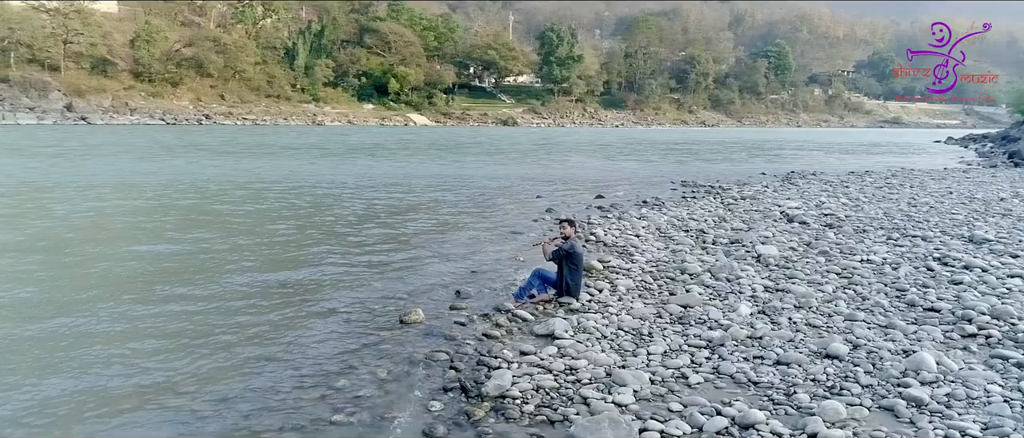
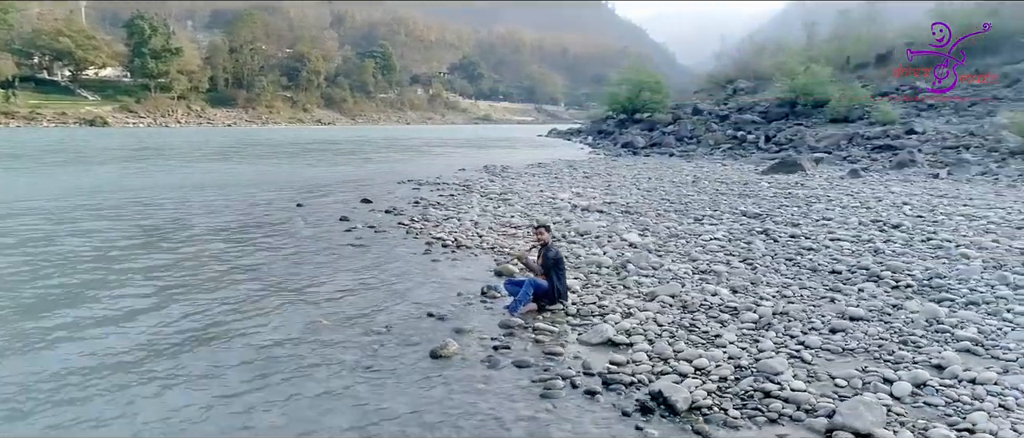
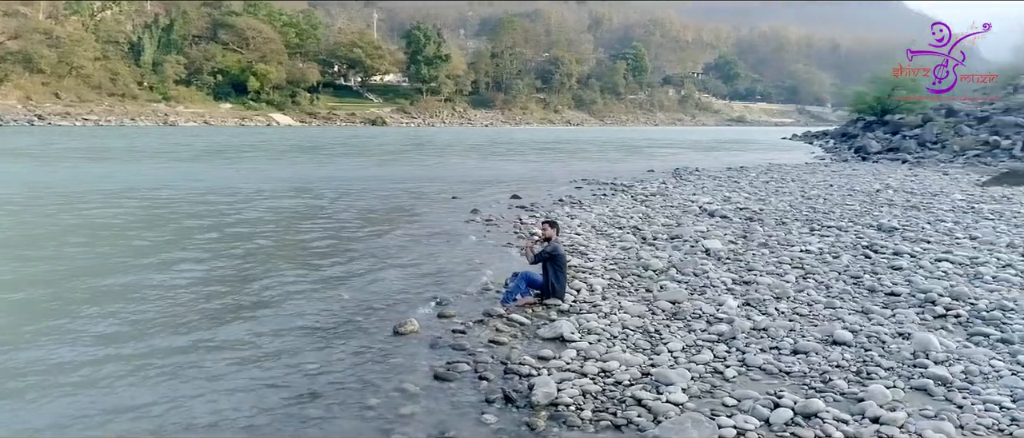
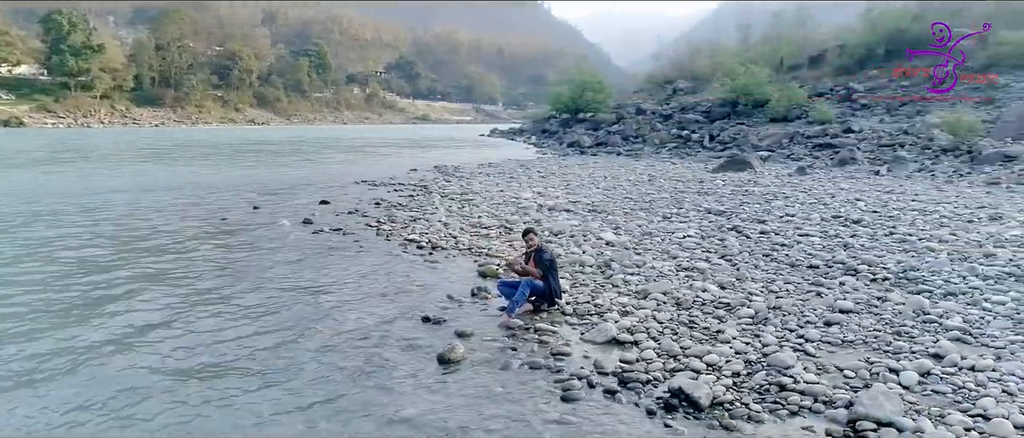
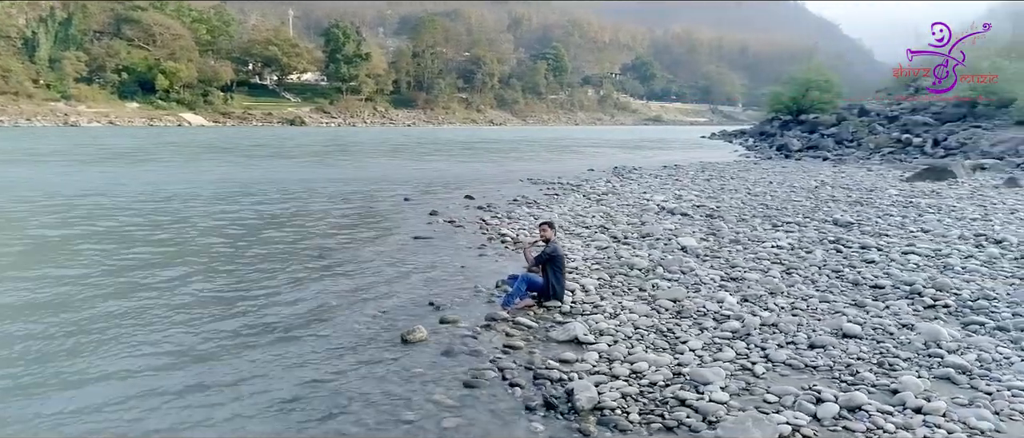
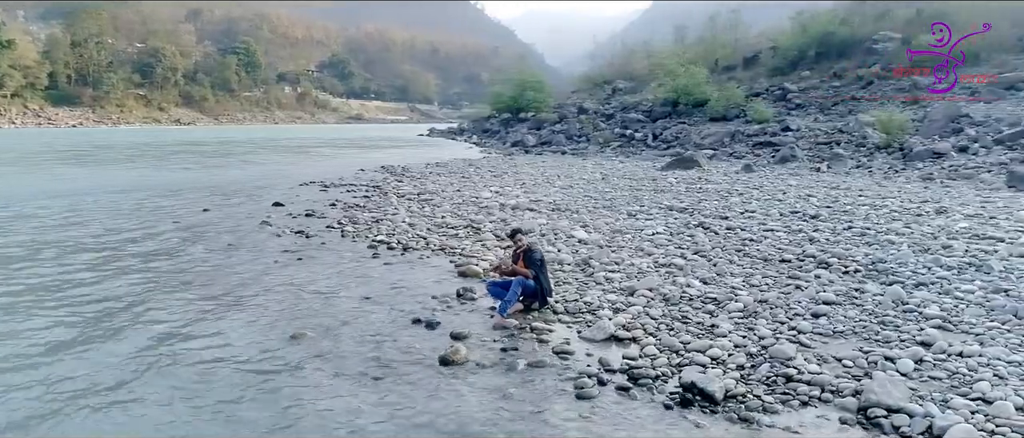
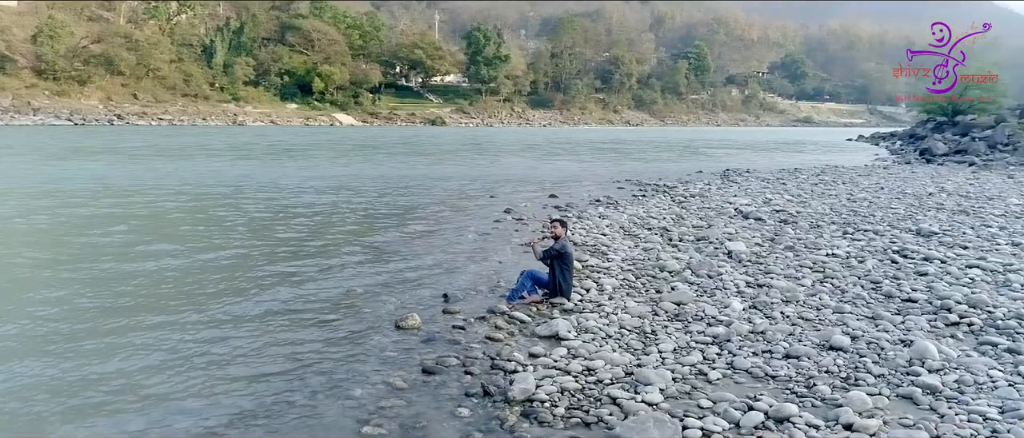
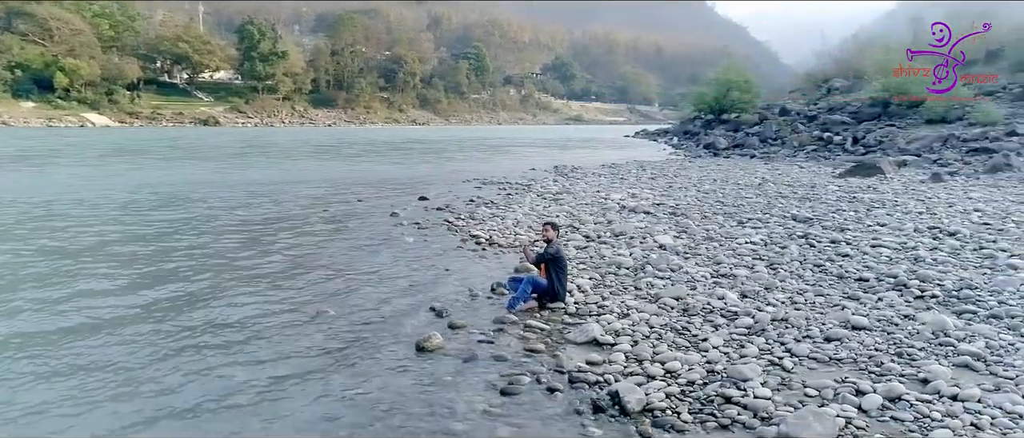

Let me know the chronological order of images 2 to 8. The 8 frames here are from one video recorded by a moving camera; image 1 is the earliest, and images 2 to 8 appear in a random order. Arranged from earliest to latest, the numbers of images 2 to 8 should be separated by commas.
7, 3, 5, 8, 2, 4, 6
